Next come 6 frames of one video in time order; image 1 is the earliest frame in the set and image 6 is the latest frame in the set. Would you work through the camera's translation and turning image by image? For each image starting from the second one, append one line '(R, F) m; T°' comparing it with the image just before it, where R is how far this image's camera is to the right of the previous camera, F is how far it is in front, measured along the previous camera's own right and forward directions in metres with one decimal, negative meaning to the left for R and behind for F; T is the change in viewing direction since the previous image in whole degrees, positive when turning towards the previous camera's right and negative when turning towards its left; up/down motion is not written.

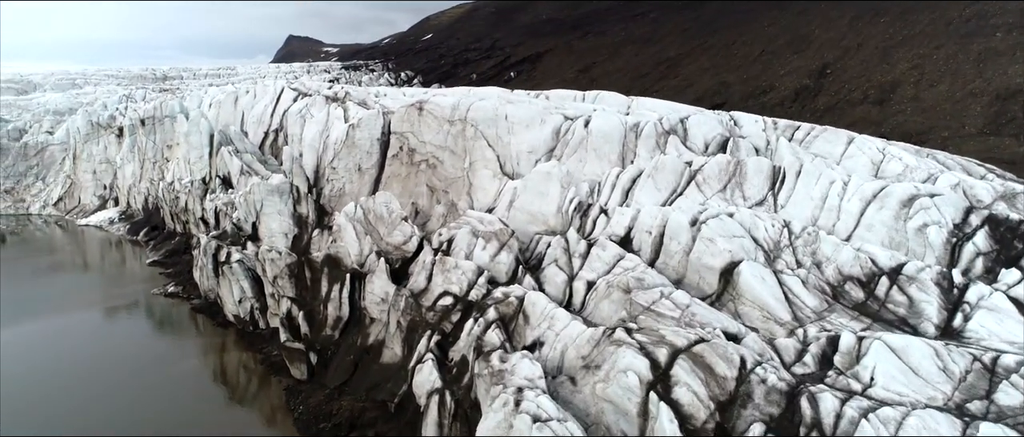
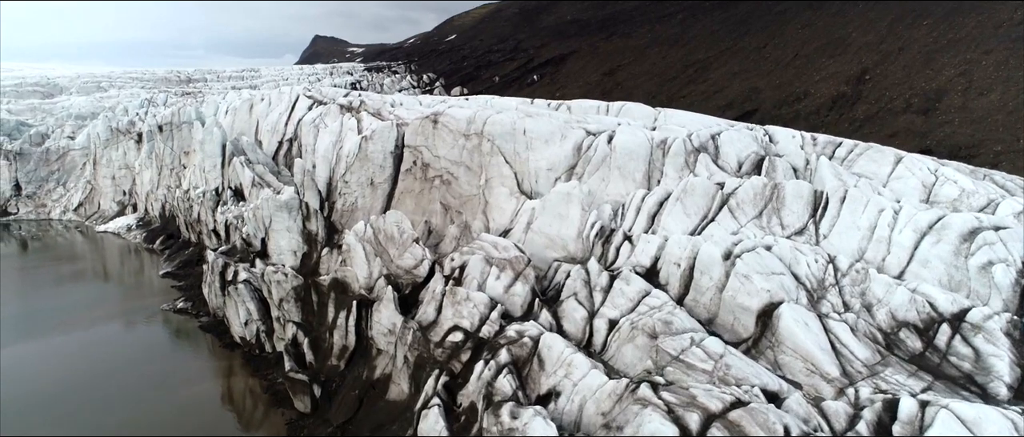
(+0.1, +0.7) m; -2°
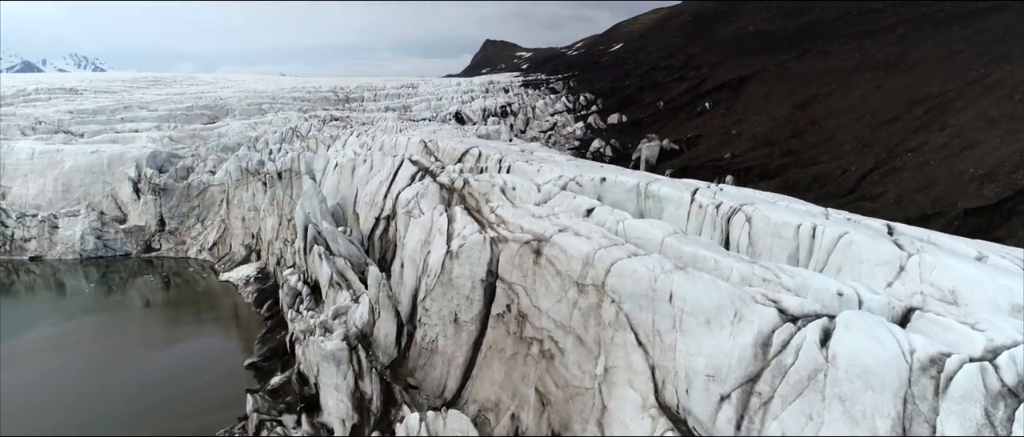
(+0.3, +4.3) m; -13°
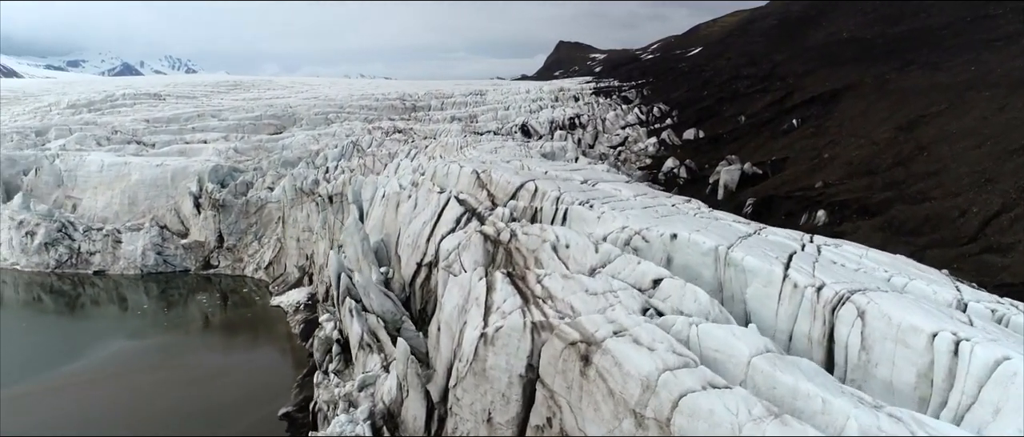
(+0.3, +1.7) m; -6°
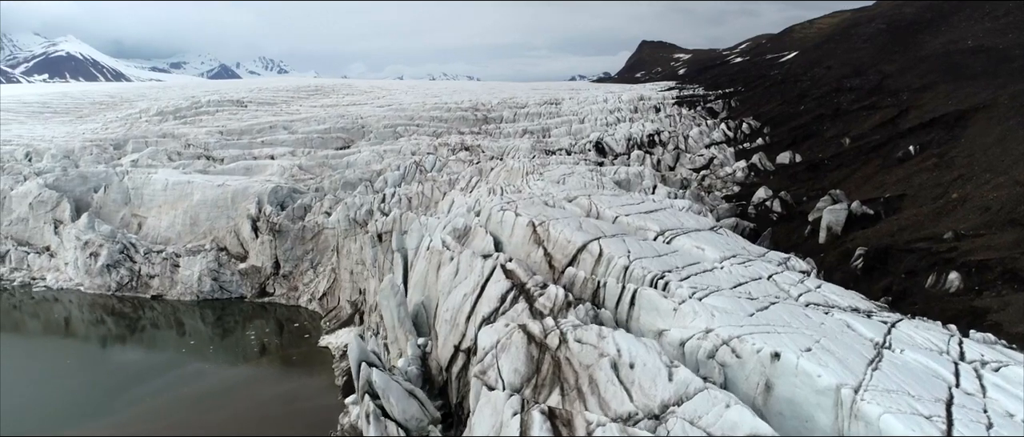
(+0.3, +2.3) m; -6°
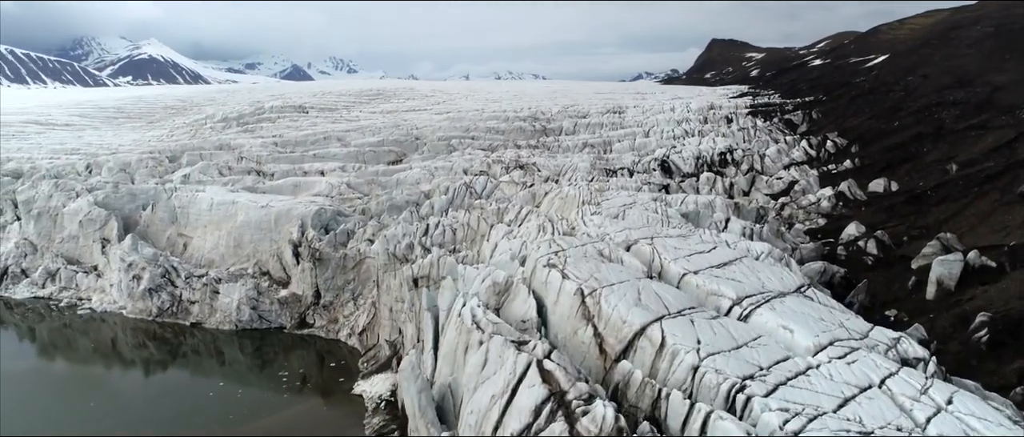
(+0.3, +2.2) m; -5°
